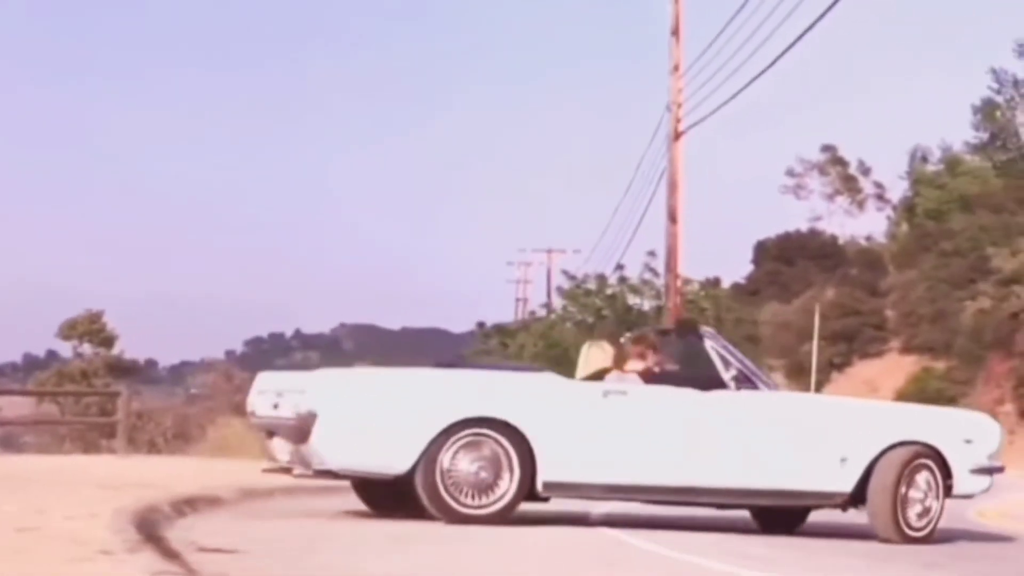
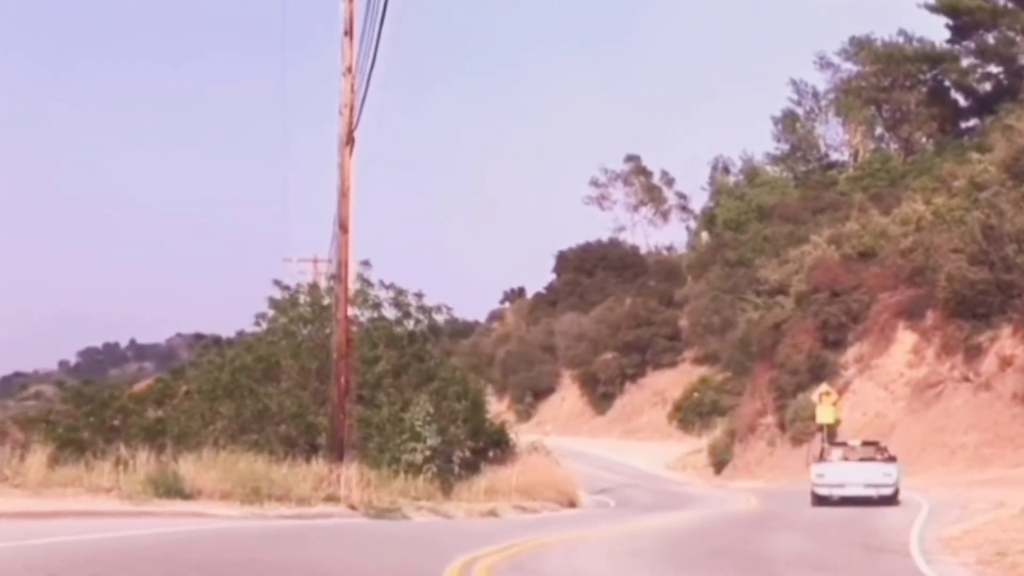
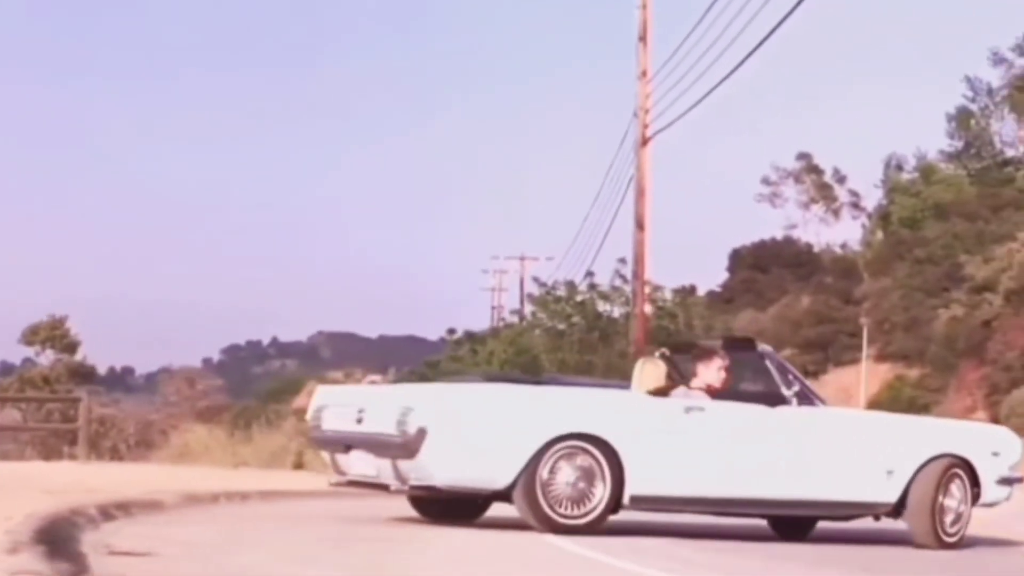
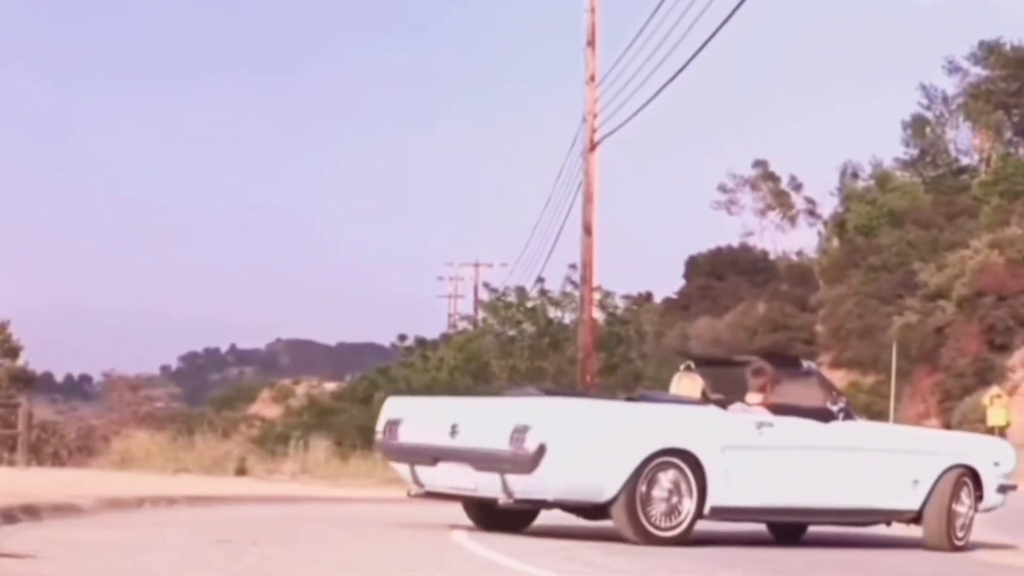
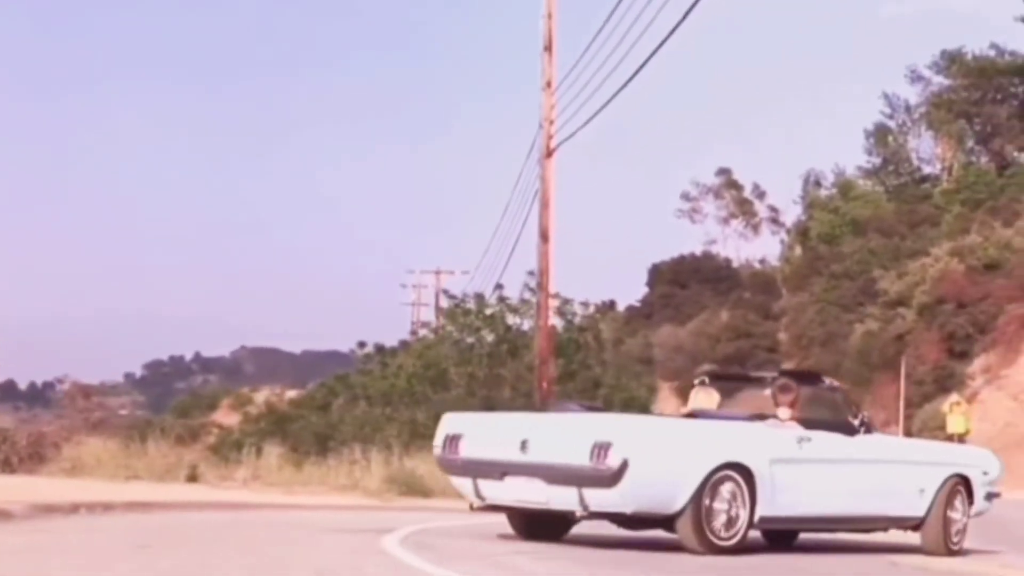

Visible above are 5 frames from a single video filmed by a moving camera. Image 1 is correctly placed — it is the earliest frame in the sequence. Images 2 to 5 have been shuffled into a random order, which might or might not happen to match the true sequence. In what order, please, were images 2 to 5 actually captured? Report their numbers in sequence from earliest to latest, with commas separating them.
3, 4, 5, 2
